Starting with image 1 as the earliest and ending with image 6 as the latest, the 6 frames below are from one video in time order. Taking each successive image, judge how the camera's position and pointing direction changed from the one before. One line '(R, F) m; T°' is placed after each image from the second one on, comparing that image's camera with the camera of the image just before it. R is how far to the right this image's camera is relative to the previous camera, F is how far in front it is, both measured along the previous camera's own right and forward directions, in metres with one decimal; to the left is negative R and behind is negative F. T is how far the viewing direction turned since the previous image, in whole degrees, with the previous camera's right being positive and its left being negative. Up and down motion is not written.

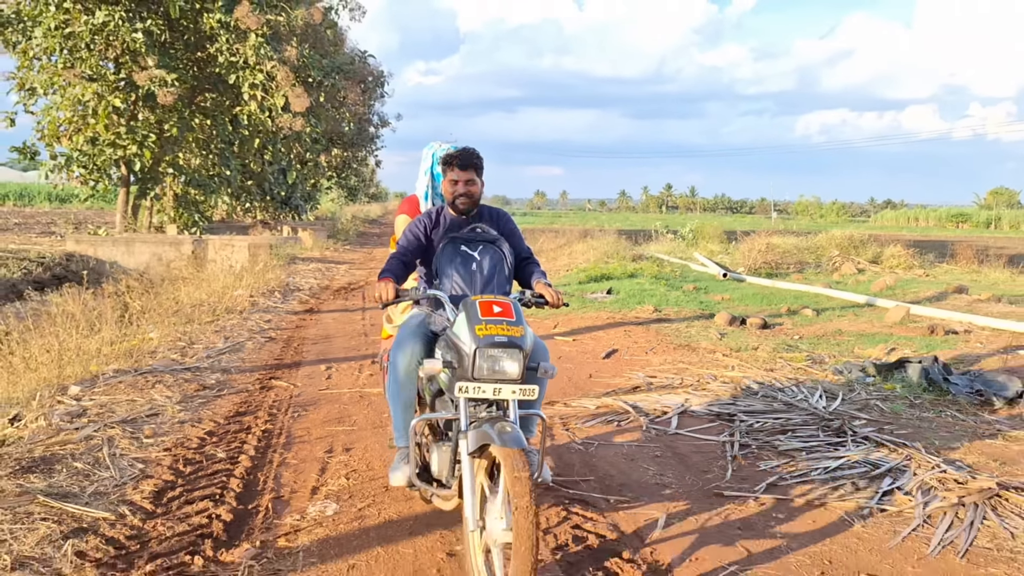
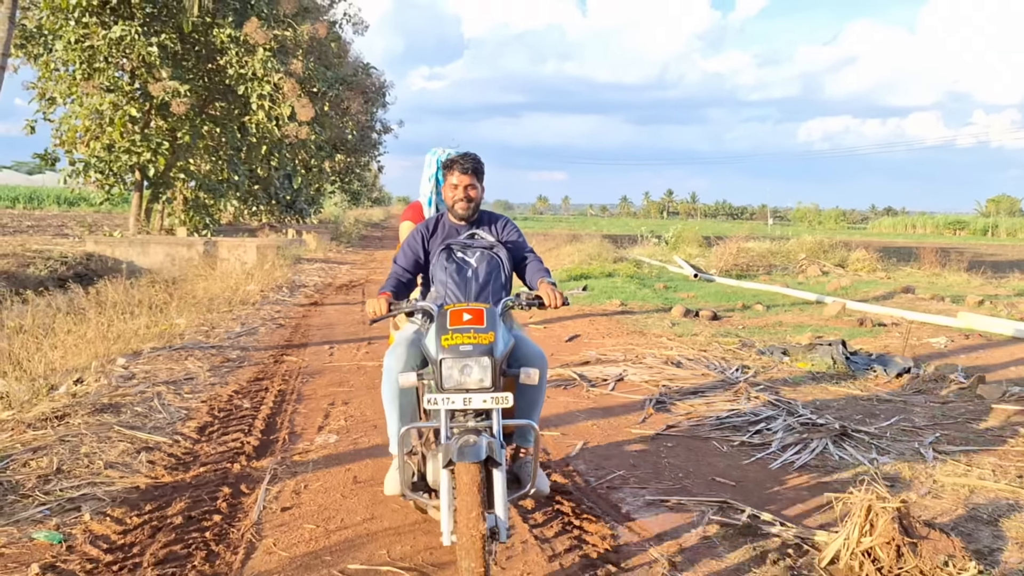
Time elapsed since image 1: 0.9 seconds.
(+0.3, -1.2) m; 0°
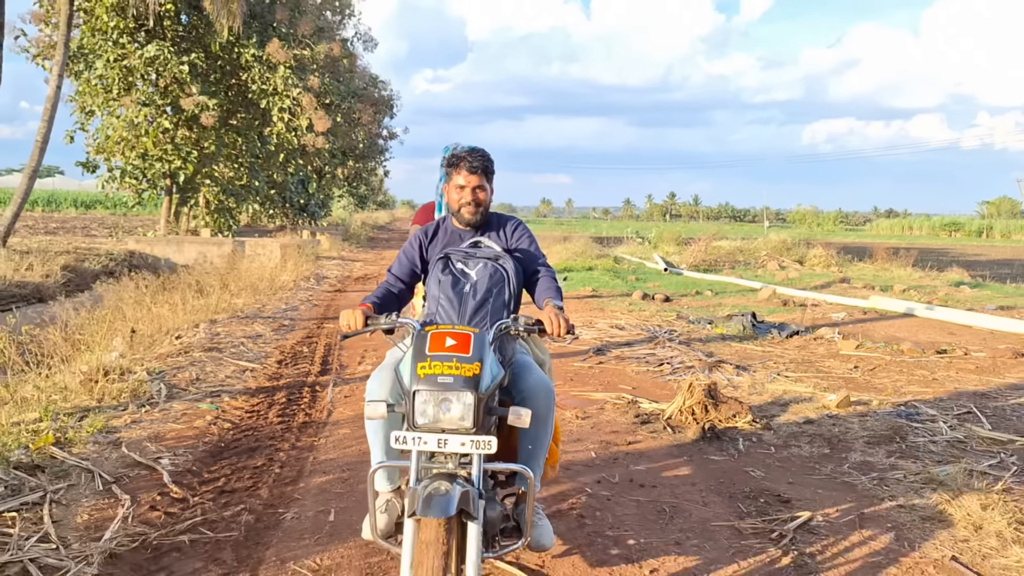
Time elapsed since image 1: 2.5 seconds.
(+0.2, -2.2) m; 0°
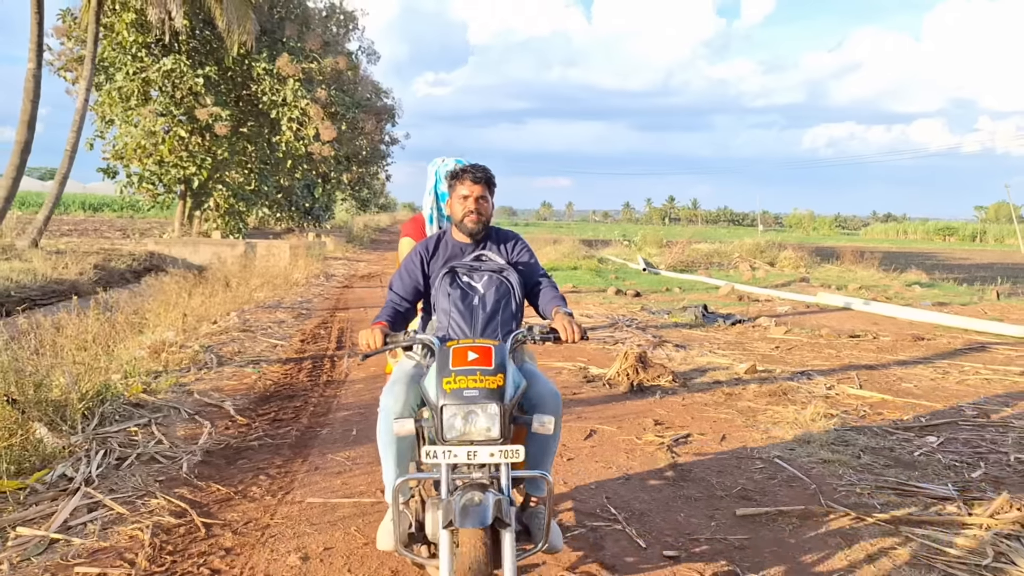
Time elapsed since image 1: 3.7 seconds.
(+0.2, -1.6) m; 0°
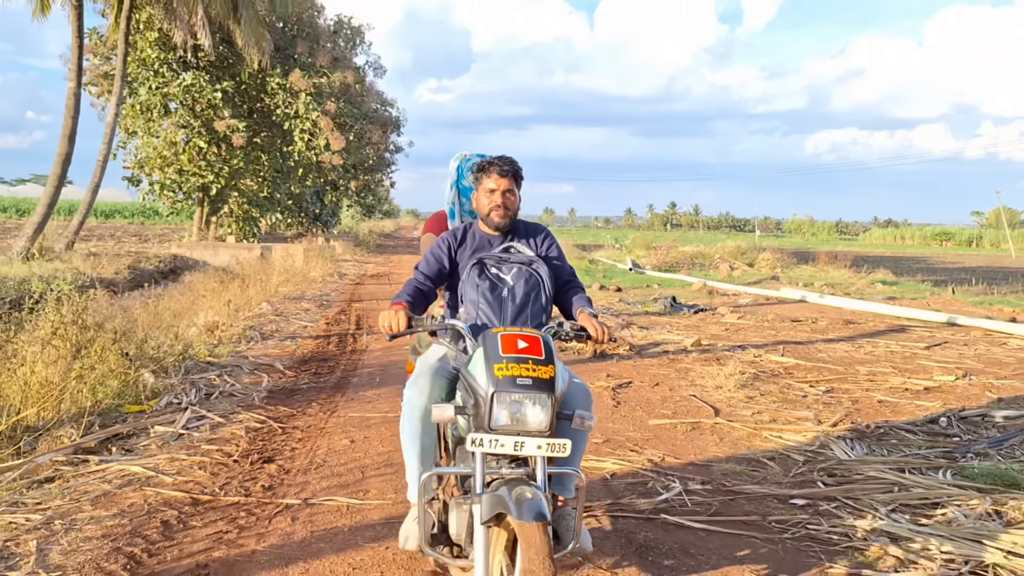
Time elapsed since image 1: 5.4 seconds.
(+0.2, -1.7) m; 0°
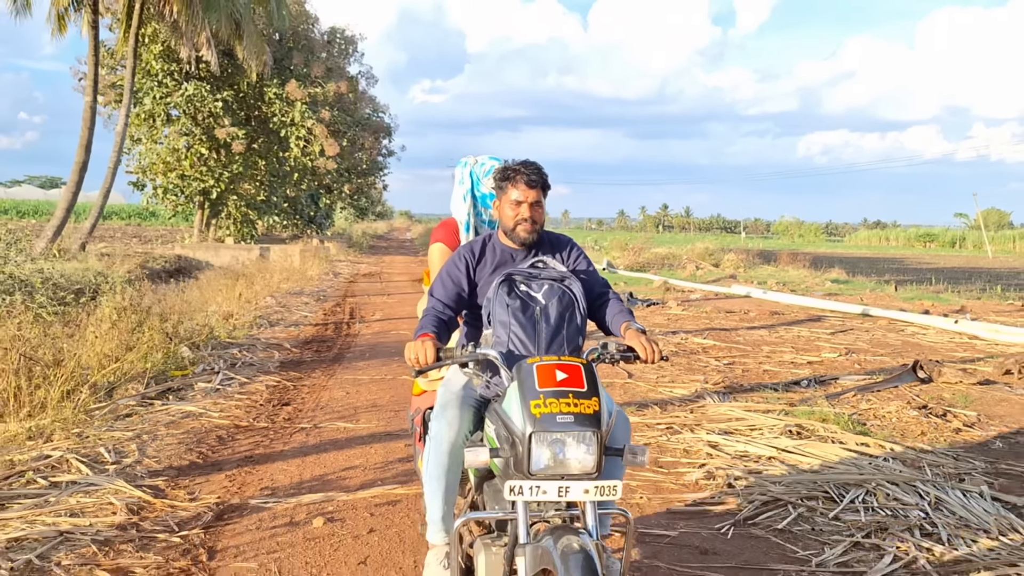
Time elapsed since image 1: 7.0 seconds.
(+0.4, -1.7) m; +1°
